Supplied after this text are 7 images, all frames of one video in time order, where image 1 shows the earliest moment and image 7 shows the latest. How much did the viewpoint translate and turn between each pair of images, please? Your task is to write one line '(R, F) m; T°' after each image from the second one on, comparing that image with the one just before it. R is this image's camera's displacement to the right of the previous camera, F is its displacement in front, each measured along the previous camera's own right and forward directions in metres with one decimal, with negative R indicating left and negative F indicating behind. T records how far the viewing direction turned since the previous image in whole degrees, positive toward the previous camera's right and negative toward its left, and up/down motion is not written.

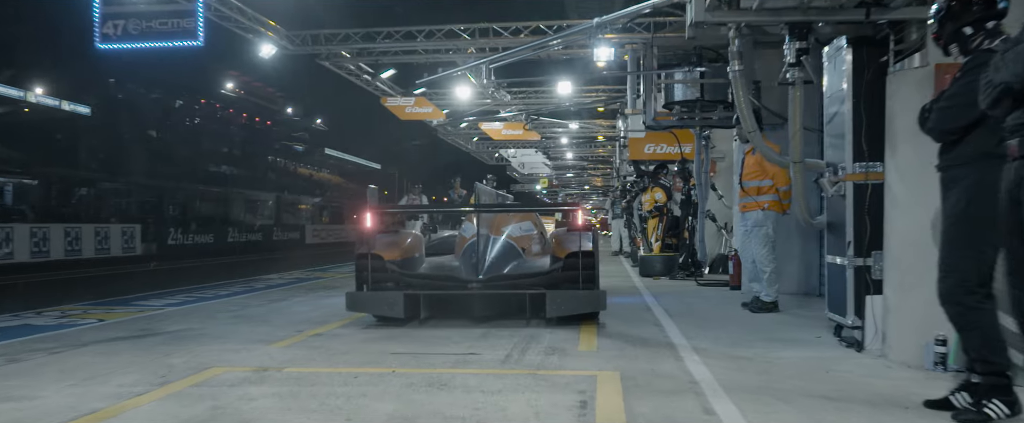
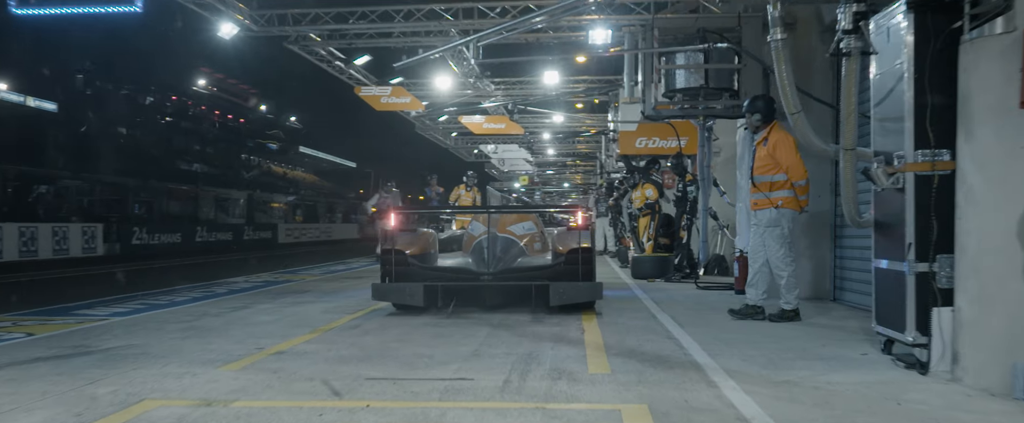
(-0.1, +0.7) m; +2°
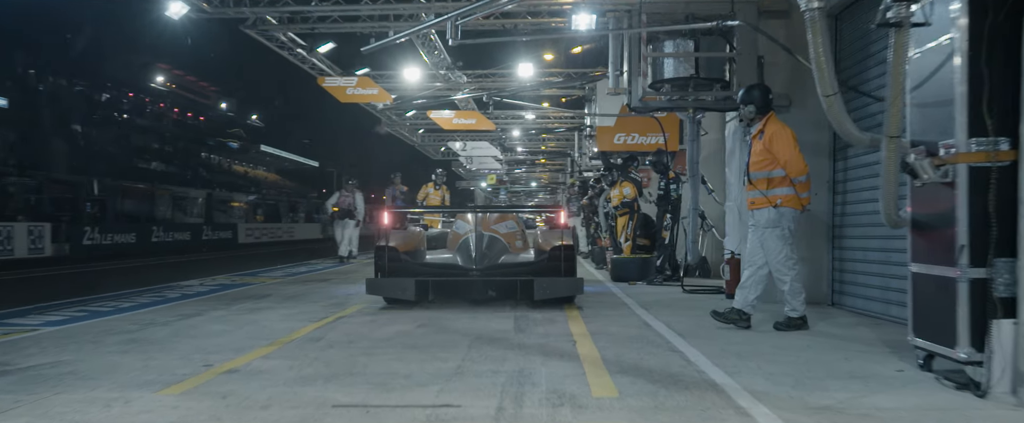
(-0.1, +0.6) m; +3°
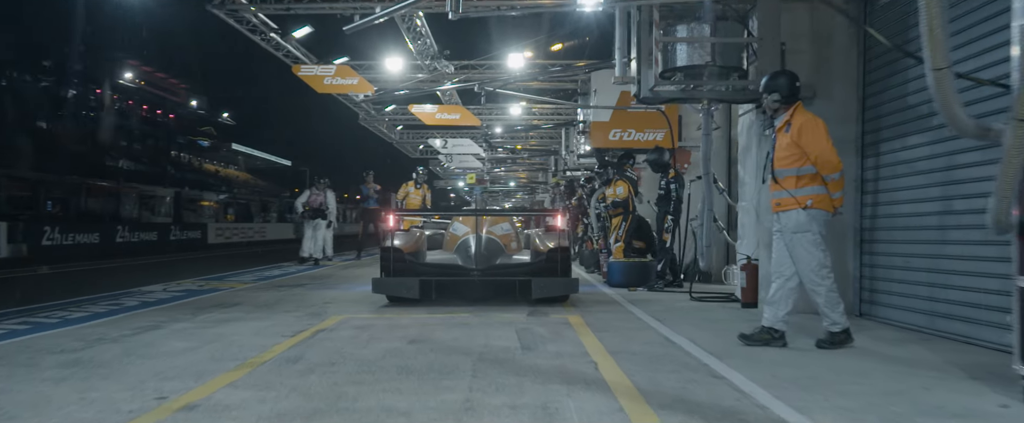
(-0.2, +0.7) m; +2°
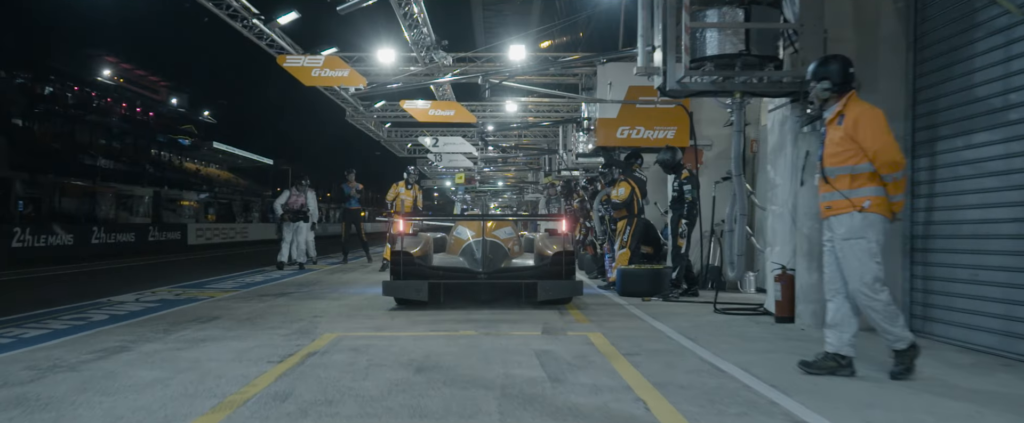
(-0.3, +0.7) m; +1°
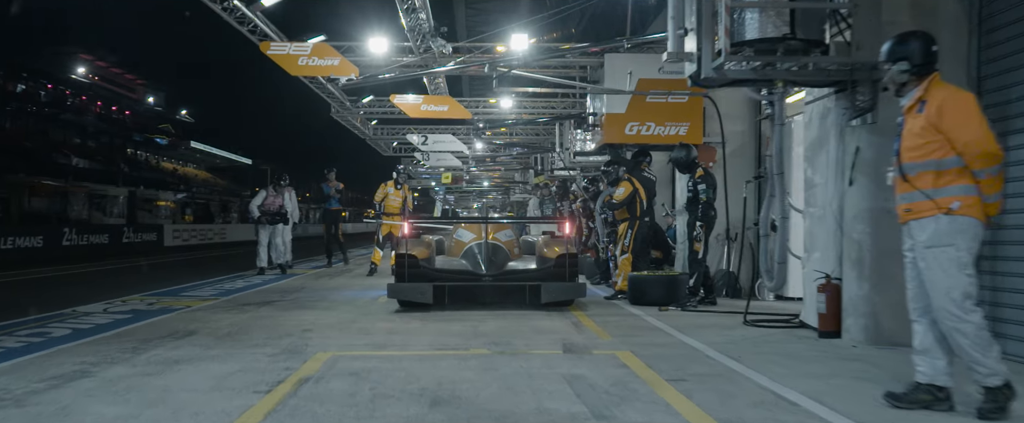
(-0.3, +0.7) m; +2°
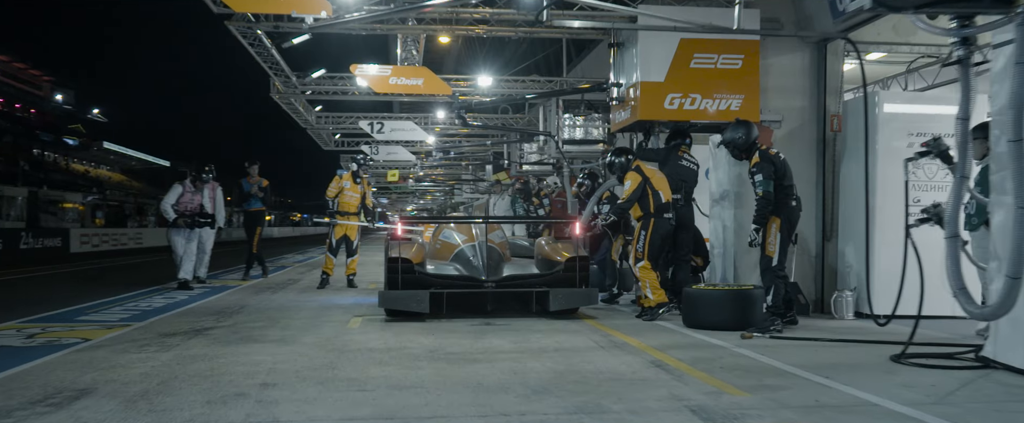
(-1.0, +2.2) m; +6°
